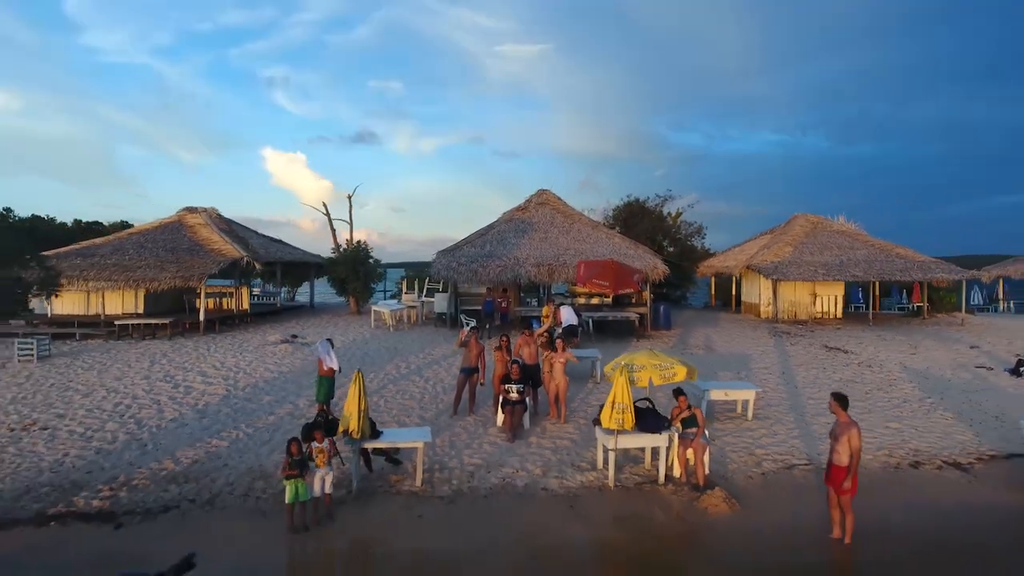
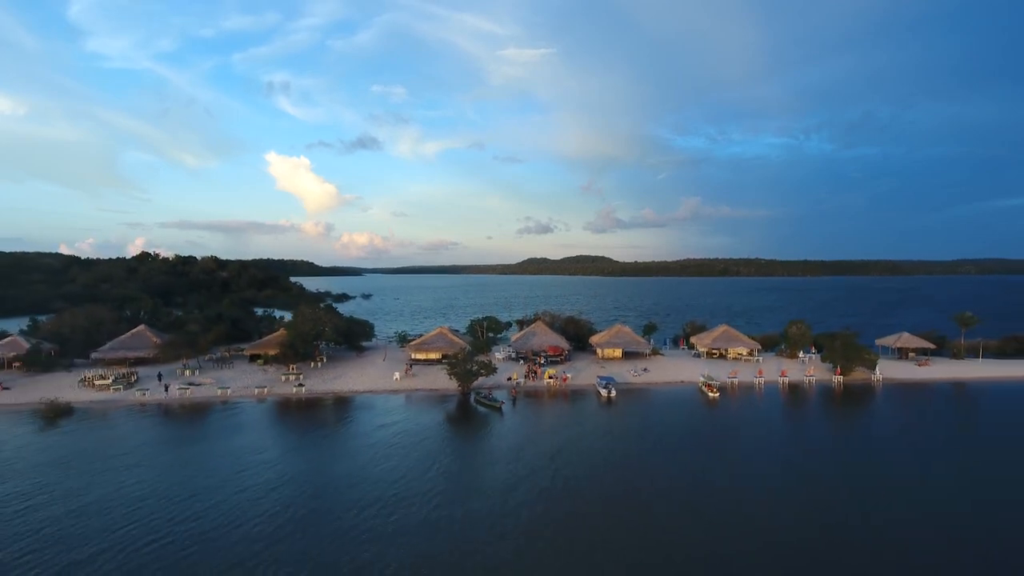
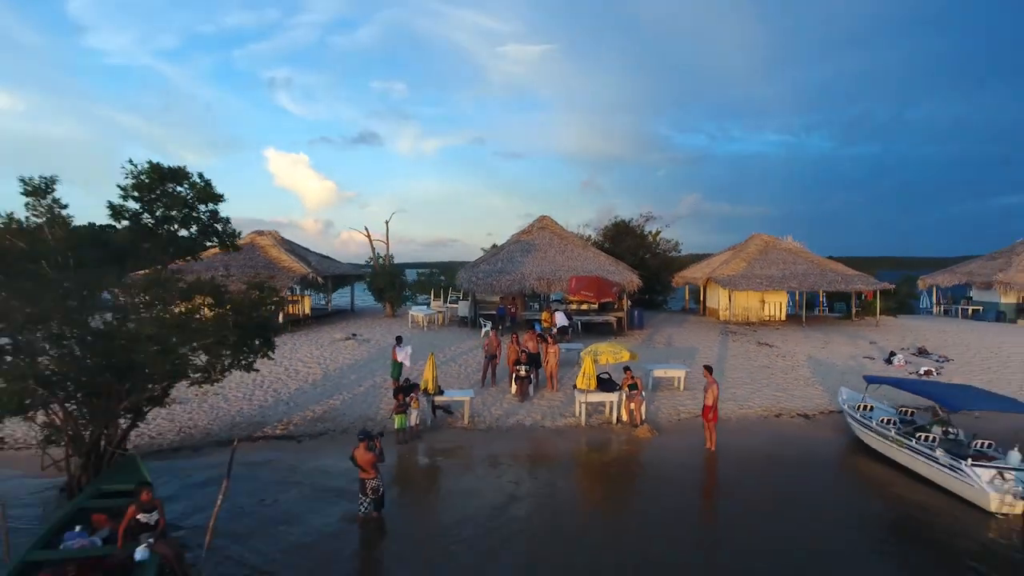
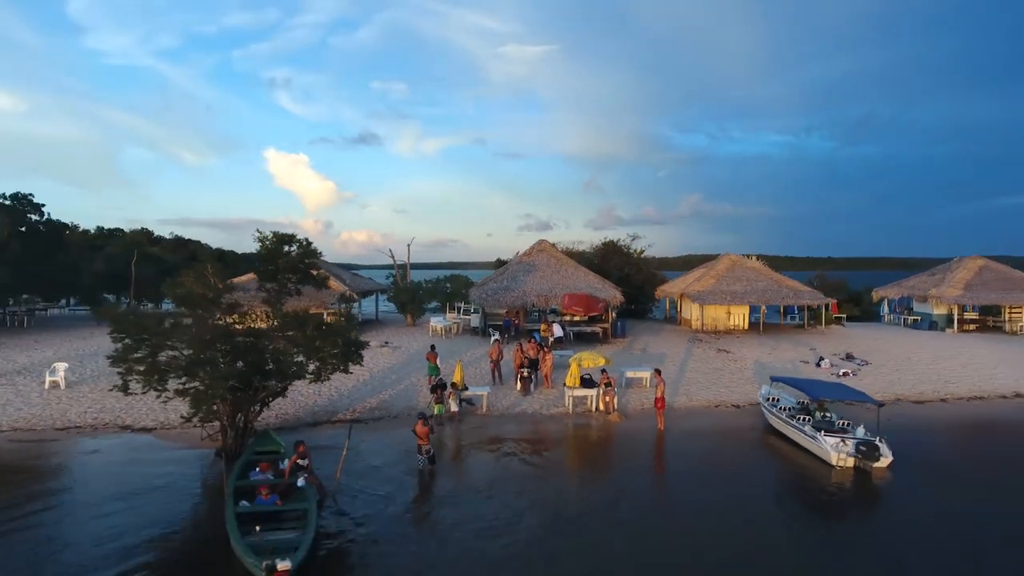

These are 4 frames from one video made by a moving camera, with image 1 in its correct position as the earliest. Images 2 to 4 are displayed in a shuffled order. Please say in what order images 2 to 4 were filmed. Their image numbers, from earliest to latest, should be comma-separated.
3, 4, 2
